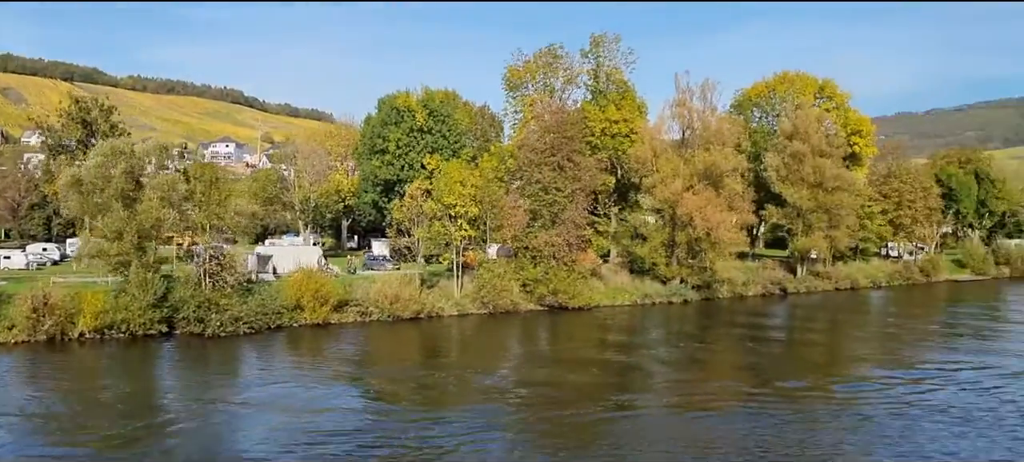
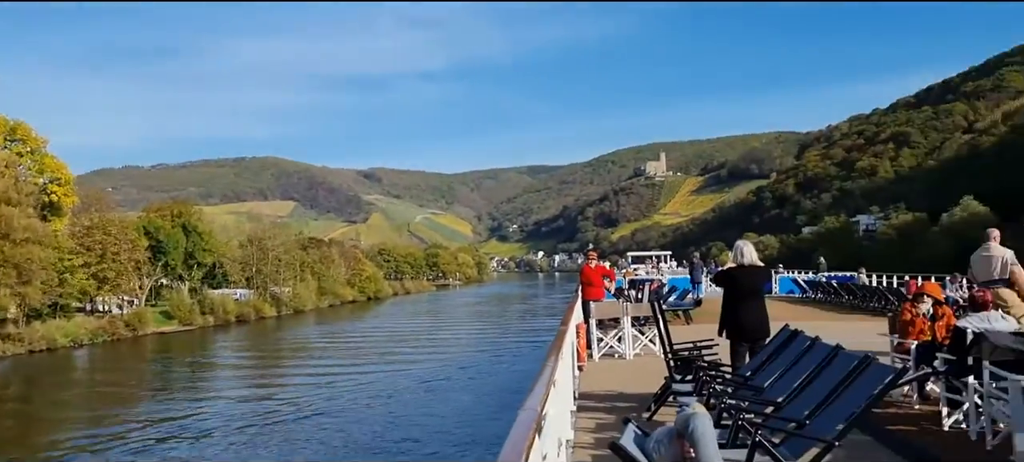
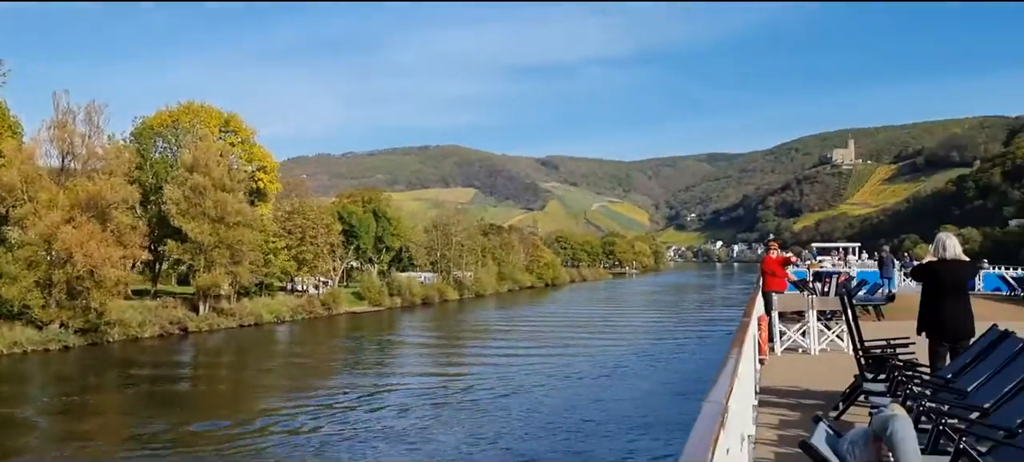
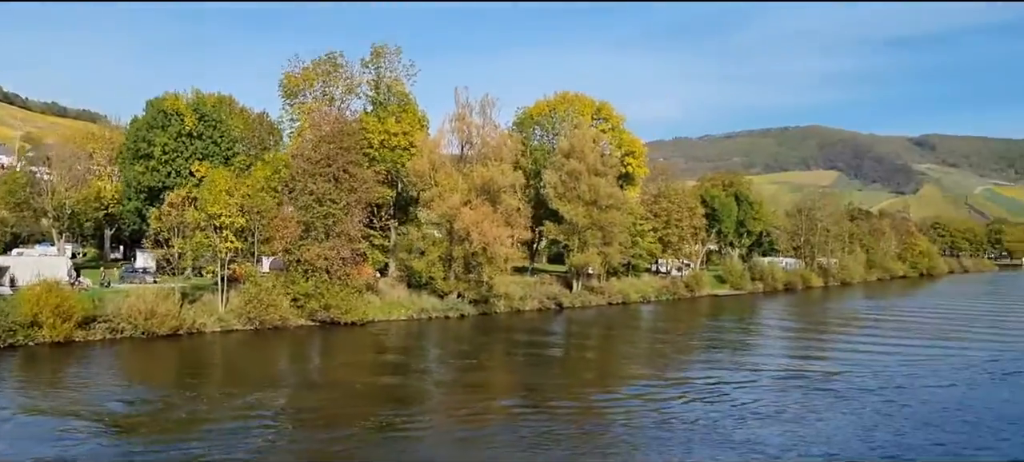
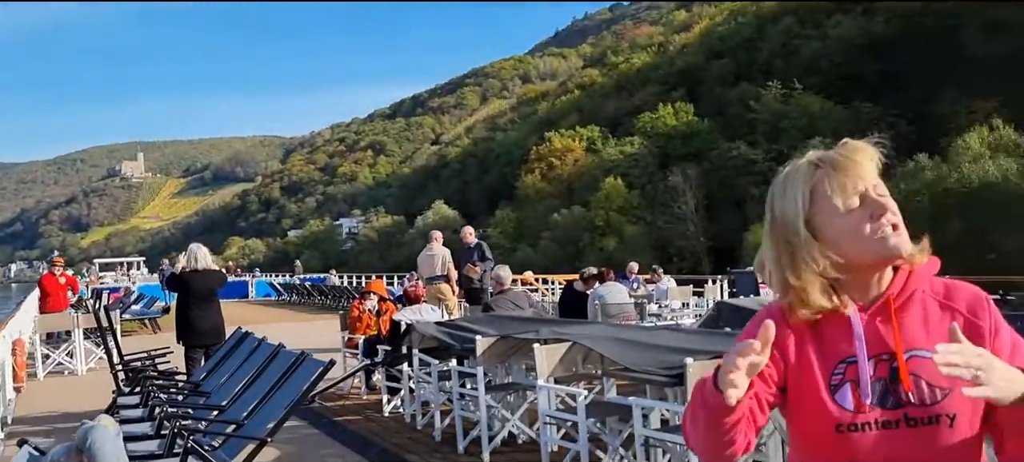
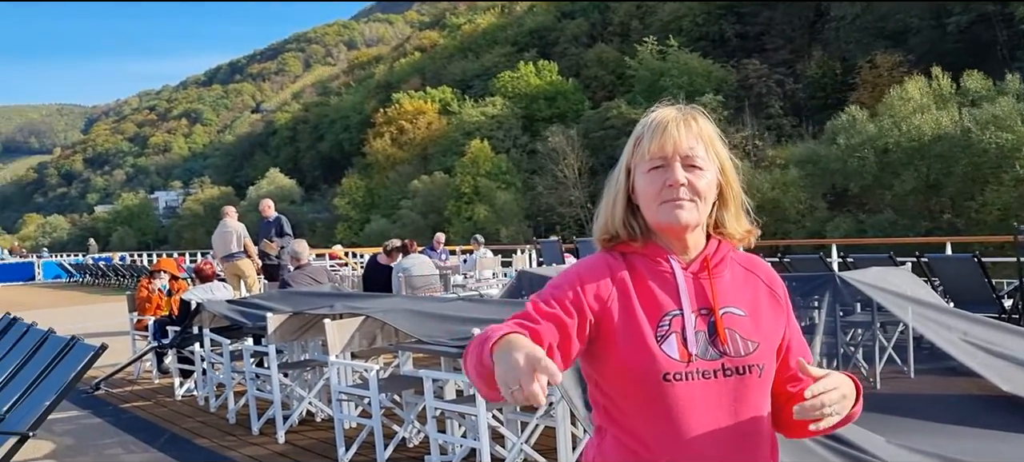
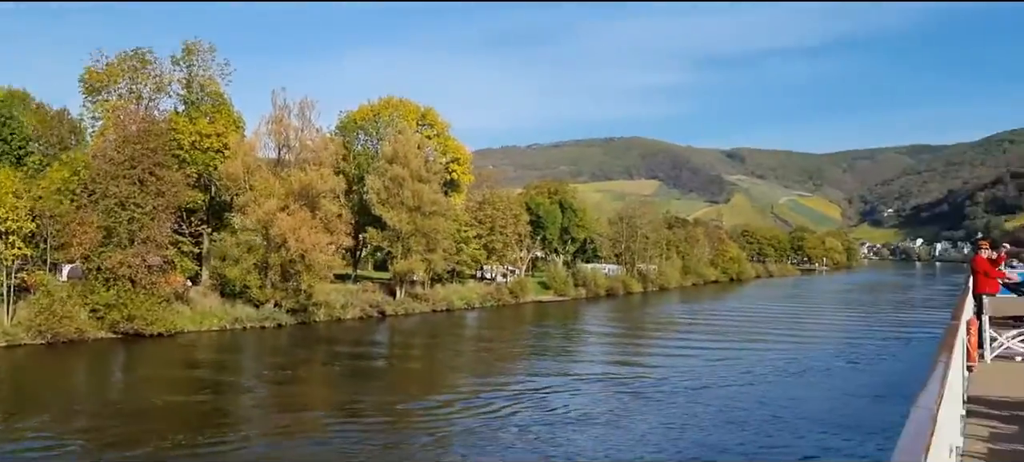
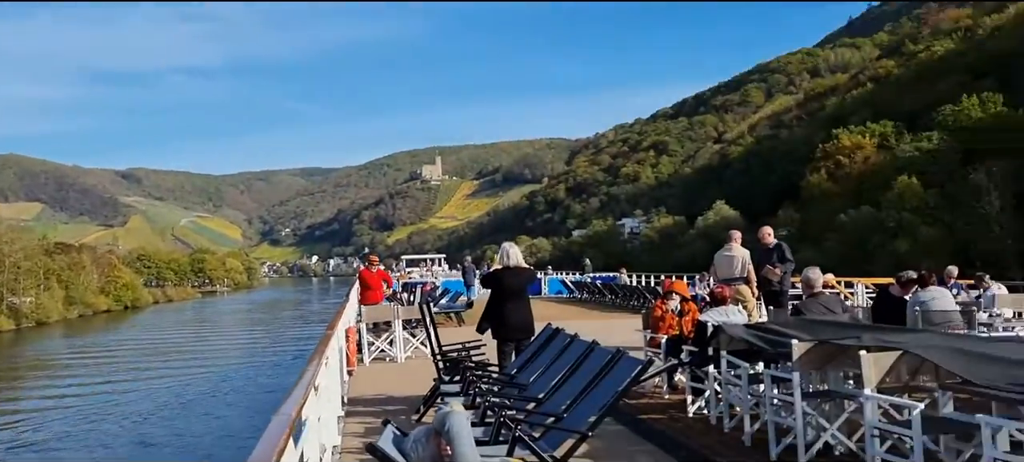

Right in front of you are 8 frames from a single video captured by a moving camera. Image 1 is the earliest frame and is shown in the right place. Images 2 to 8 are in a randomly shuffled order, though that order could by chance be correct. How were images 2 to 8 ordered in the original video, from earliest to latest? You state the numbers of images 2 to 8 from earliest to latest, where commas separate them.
4, 7, 3, 2, 8, 5, 6
